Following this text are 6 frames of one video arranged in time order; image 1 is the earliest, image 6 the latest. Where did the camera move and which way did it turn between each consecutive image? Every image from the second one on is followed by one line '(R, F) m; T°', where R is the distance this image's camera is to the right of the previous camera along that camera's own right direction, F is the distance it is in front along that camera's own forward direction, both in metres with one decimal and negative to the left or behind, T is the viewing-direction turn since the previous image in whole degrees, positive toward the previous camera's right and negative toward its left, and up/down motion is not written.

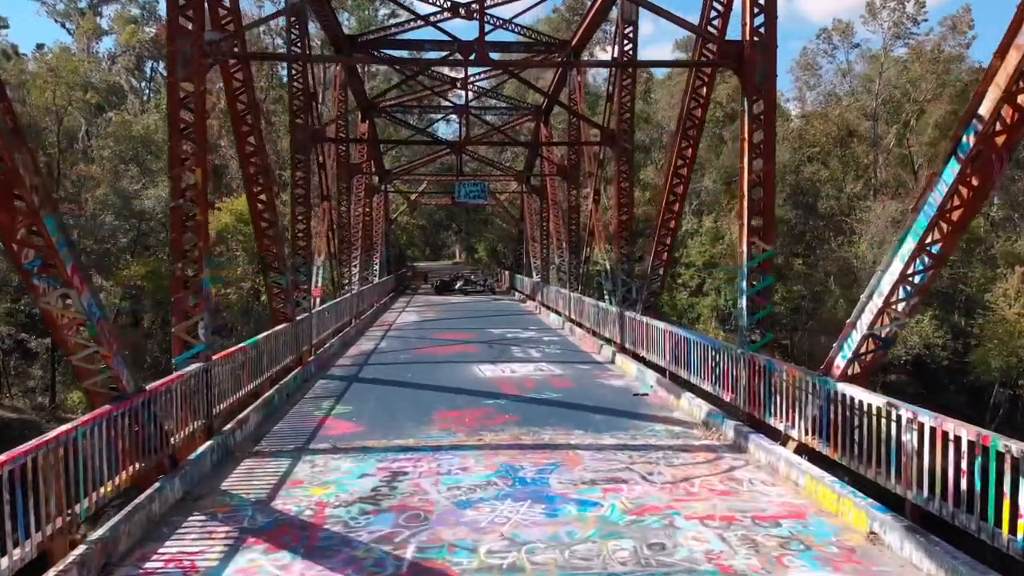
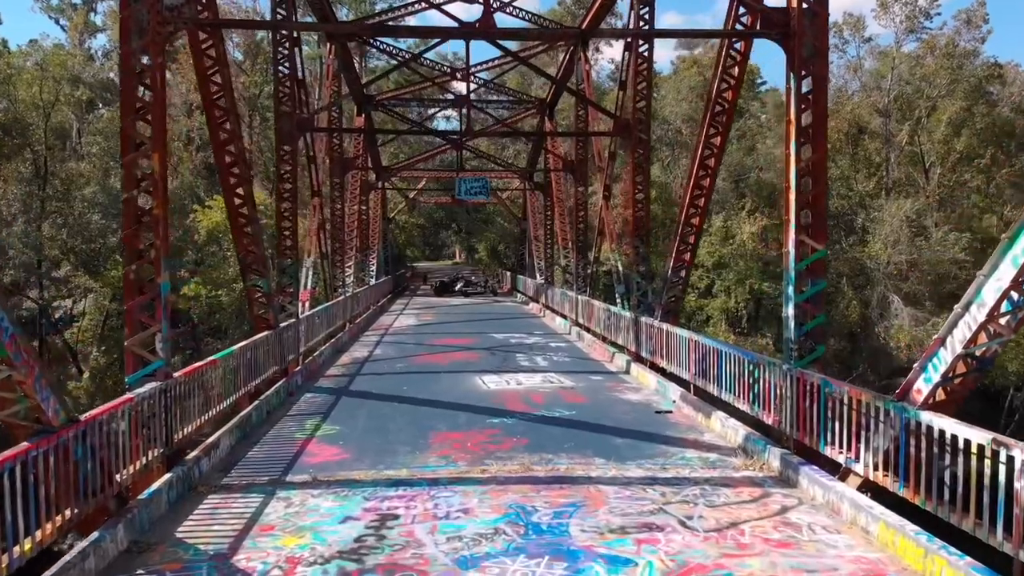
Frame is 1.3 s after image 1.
(-0.1, +1.3) m; 0°
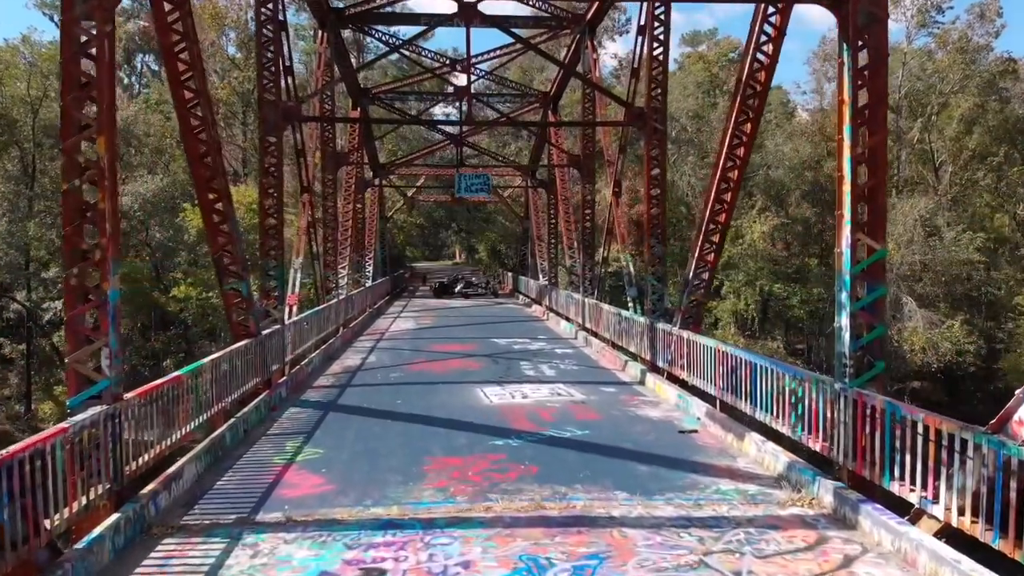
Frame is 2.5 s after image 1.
(-0.1, +1.1) m; 0°
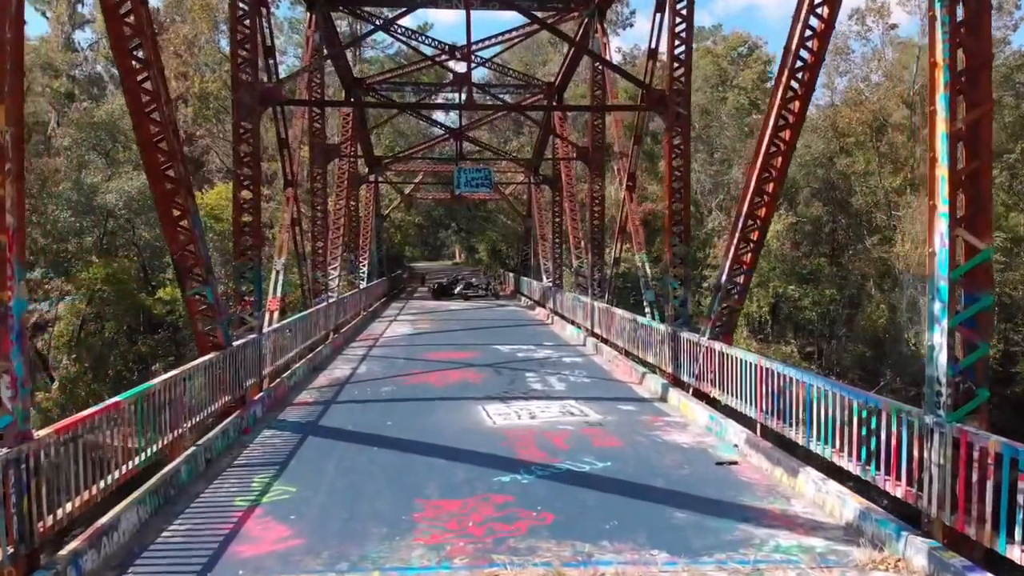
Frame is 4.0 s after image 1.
(-0.1, +1.4) m; 0°
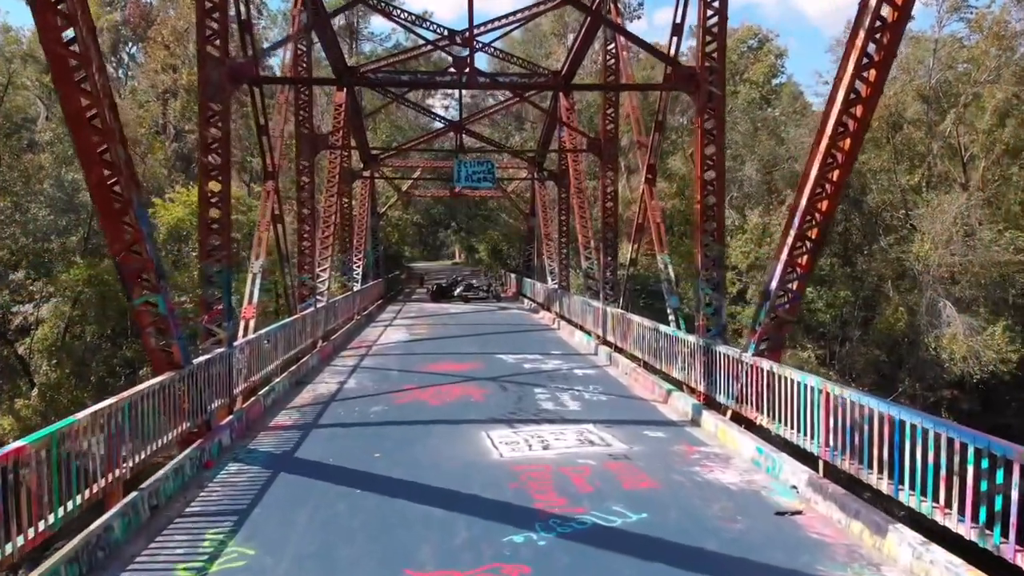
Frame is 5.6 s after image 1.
(-0.1, +1.5) m; 0°
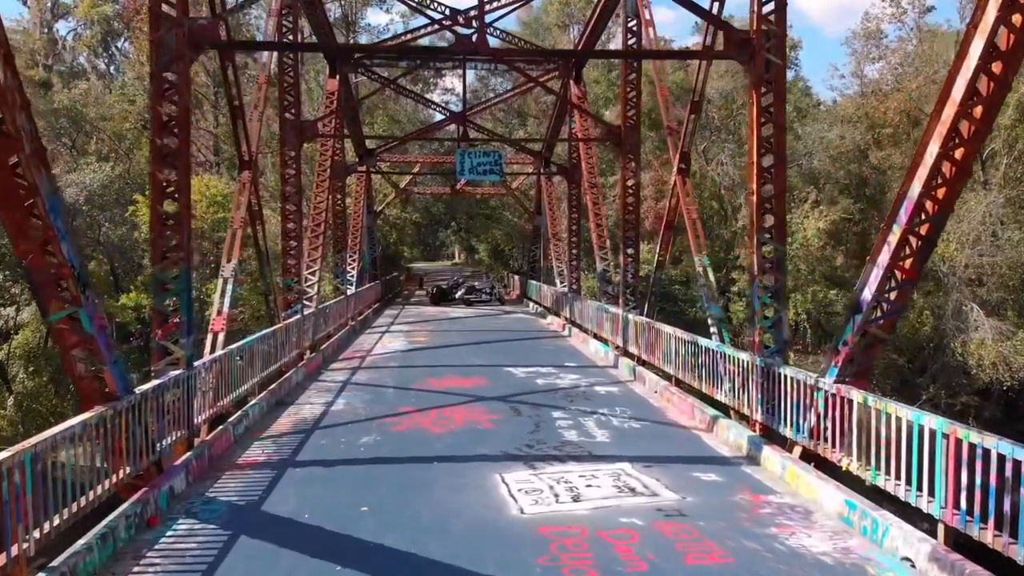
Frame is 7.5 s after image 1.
(-0.2, +1.7) m; 0°
